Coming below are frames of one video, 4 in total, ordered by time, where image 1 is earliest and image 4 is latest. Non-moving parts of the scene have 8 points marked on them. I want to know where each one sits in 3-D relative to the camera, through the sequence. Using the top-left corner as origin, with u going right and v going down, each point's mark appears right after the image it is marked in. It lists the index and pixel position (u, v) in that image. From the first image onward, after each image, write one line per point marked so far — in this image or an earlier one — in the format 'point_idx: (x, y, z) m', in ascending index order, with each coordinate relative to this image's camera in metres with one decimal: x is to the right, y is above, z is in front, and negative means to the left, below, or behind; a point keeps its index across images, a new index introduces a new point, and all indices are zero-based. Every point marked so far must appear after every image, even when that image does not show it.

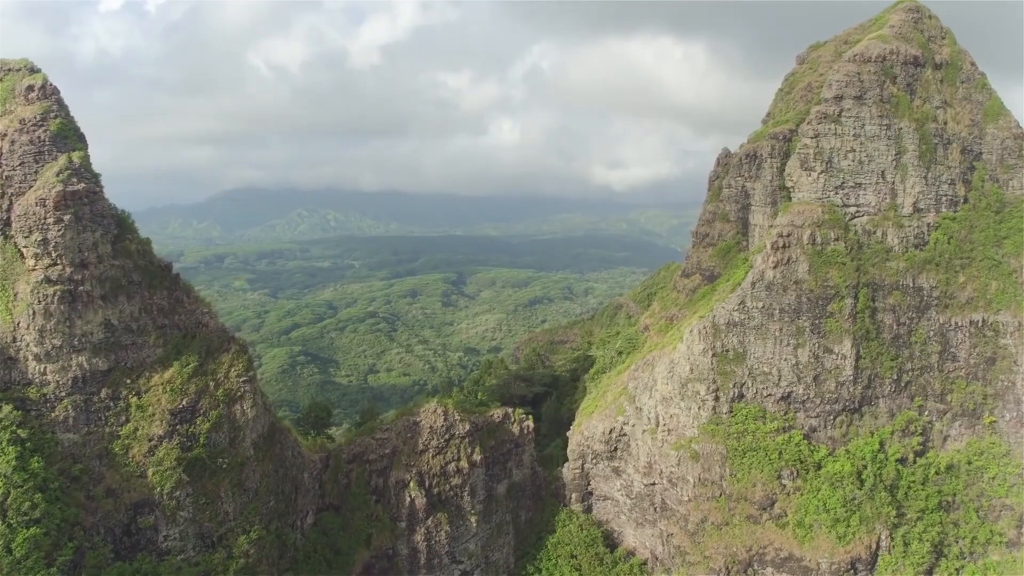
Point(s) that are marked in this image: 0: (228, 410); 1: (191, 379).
0: (-9.0, -3.9, +19.2) m
1: (-10.1, -2.9, +18.9) m
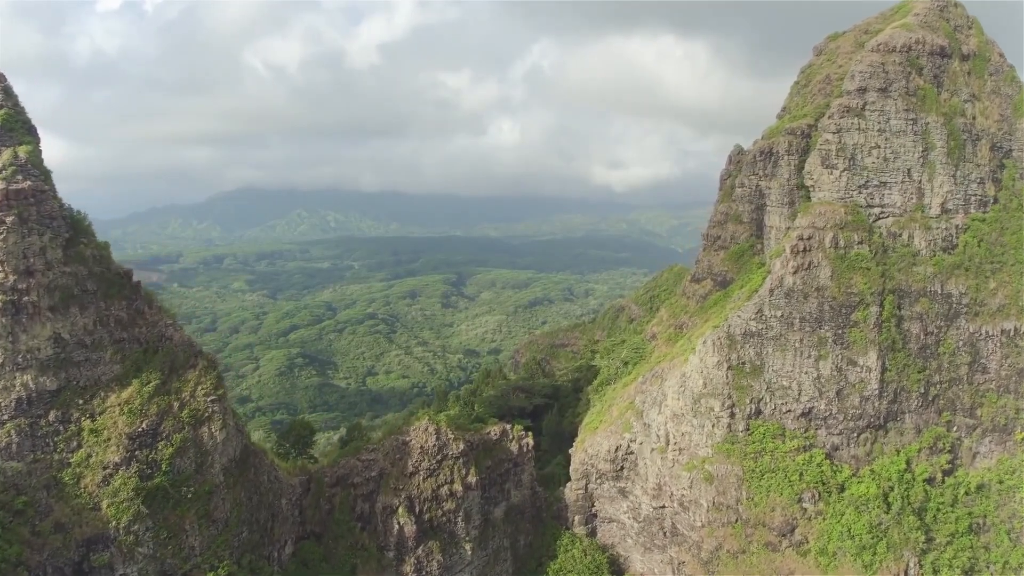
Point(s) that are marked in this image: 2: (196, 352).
0: (-9.1, -4.2, +17.3) m
1: (-10.1, -3.1, +17.0) m
2: (-9.6, -1.9, +18.2) m
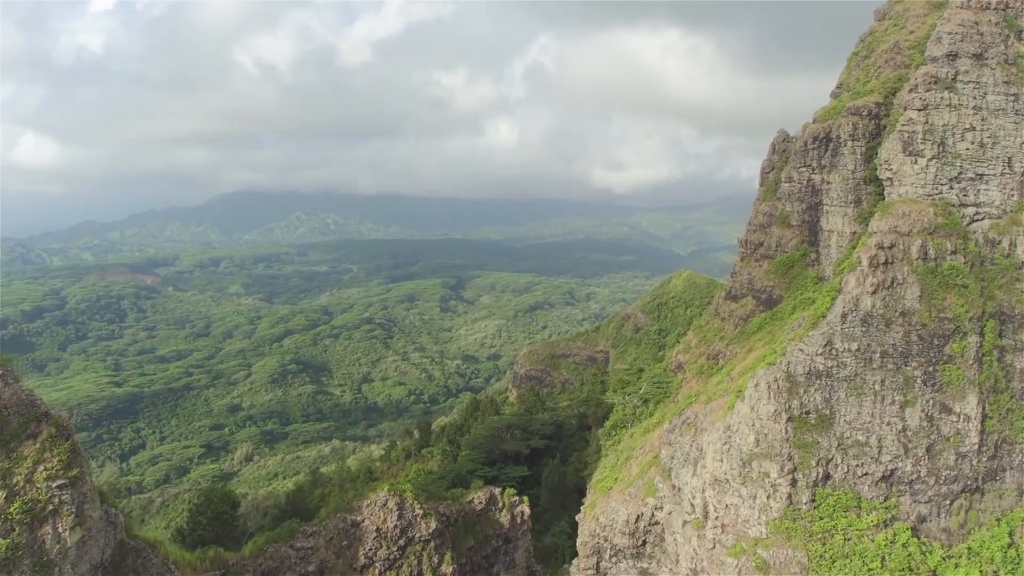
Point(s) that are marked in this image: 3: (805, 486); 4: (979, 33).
0: (-9.4, -4.8, +11.8) m
1: (-10.4, -3.8, +11.5) m
2: (-9.9, -2.6, +12.7) m
3: (+8.3, -5.6, +17.1) m
4: (+15.3, +8.3, +19.7) m
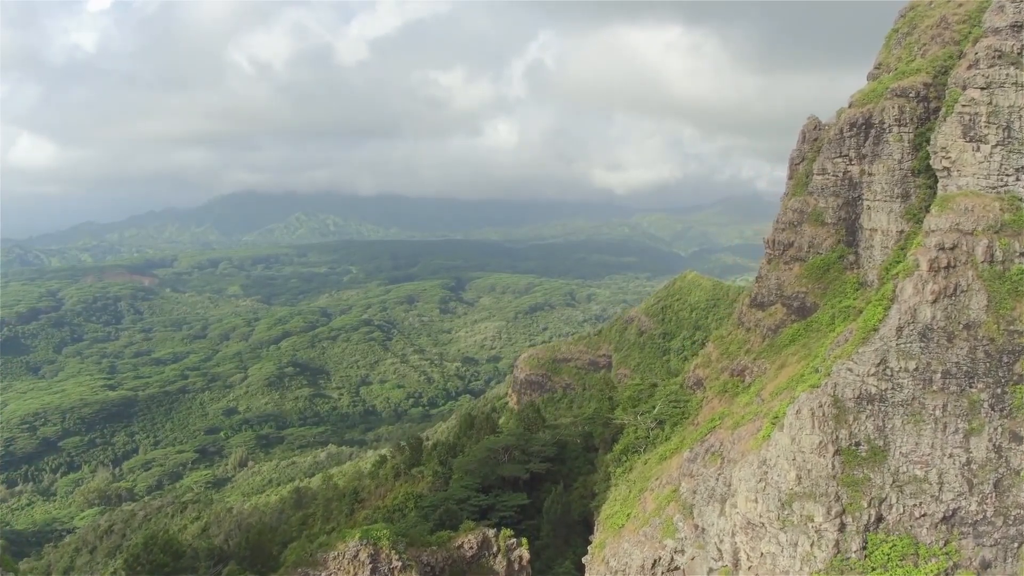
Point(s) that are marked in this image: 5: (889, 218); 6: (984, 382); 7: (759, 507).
0: (-9.5, -5.1, +9.1) m
1: (-10.5, -4.0, +8.9) m
2: (-10.0, -2.8, +10.1) m
3: (+8.2, -5.8, +14.5) m
4: (+15.2, +8.1, +17.1) m
5: (+11.6, +2.2, +18.8) m
6: (+11.7, -2.3, +14.9) m
7: (+6.2, -5.5, +15.4) m
